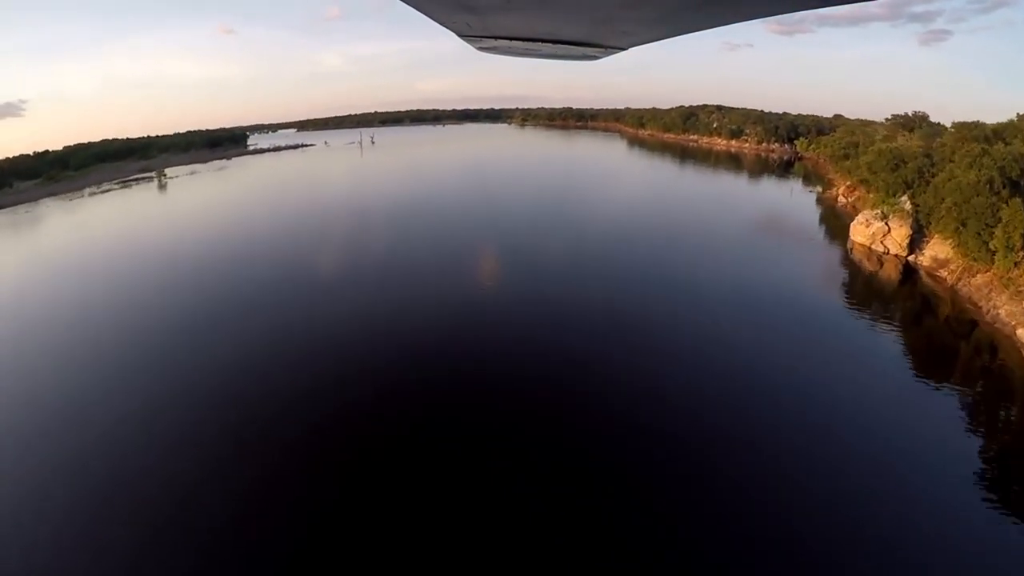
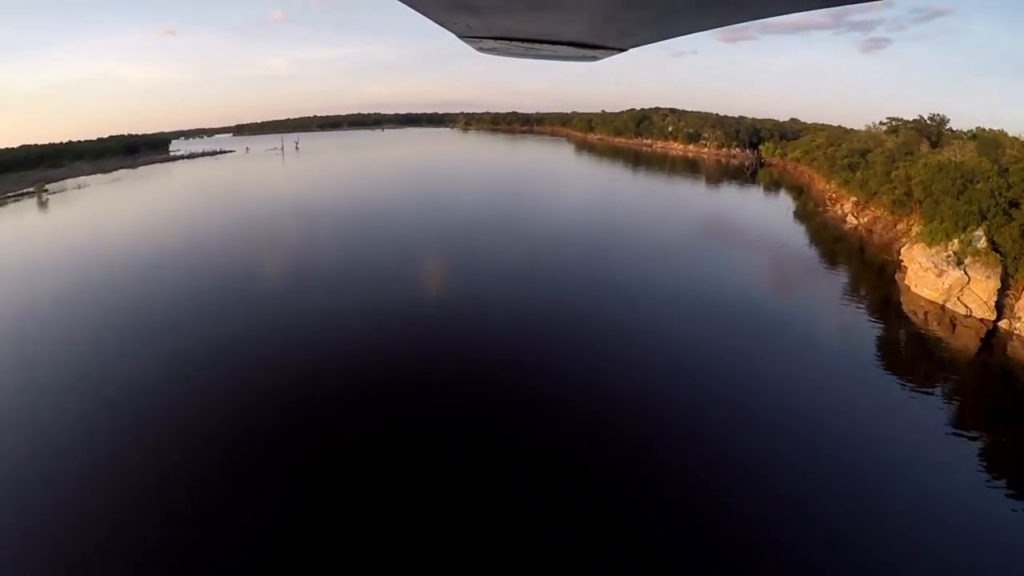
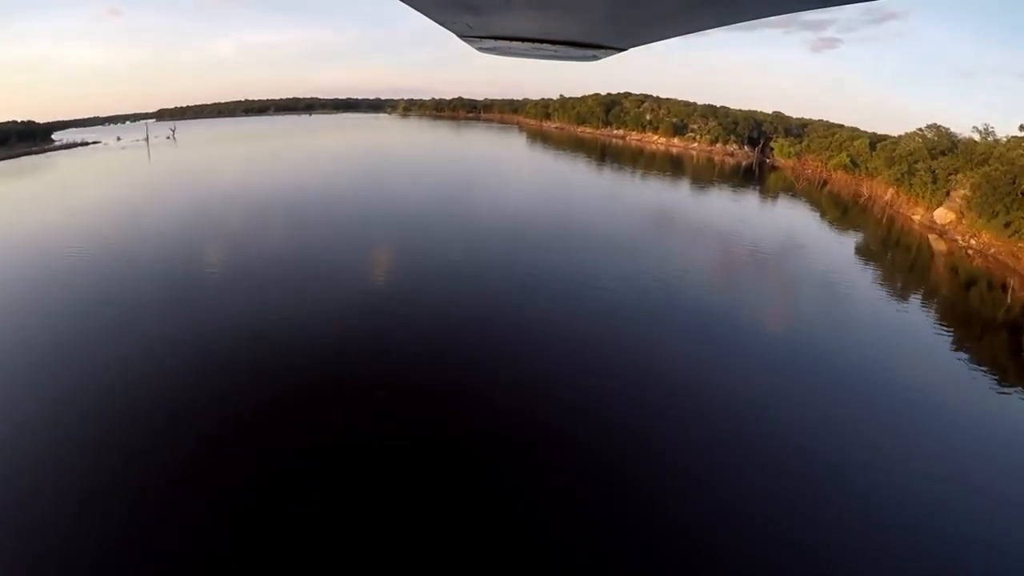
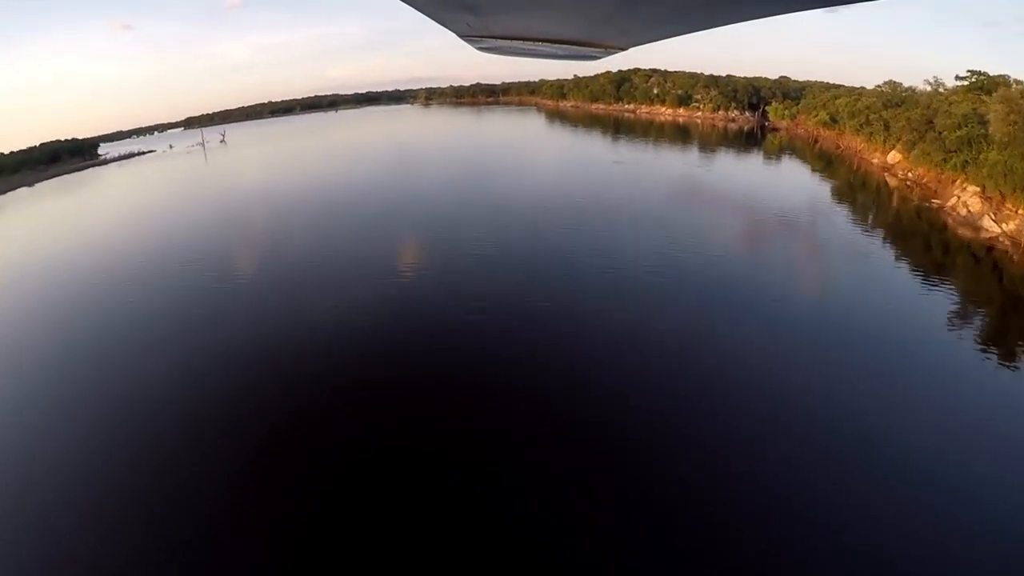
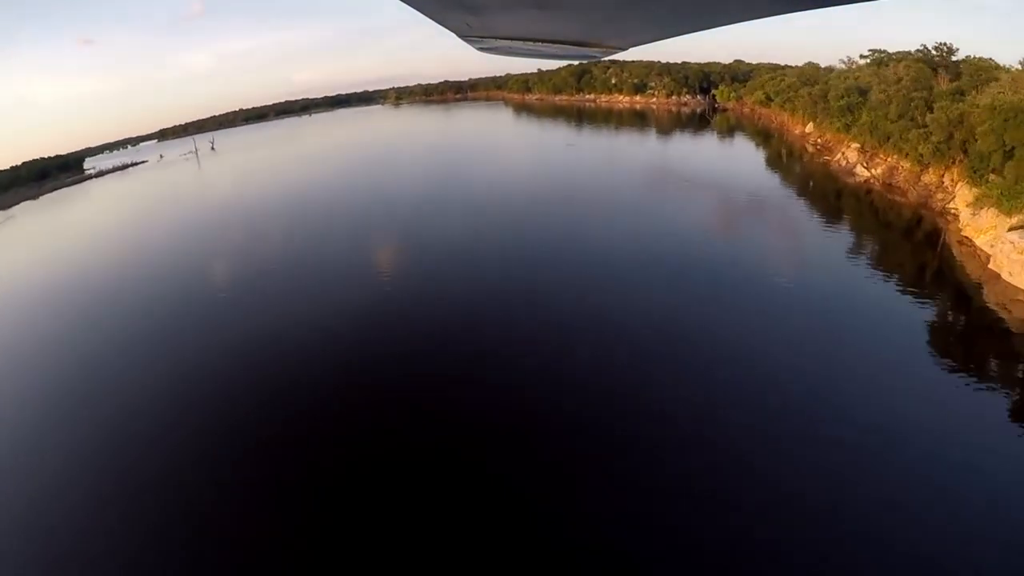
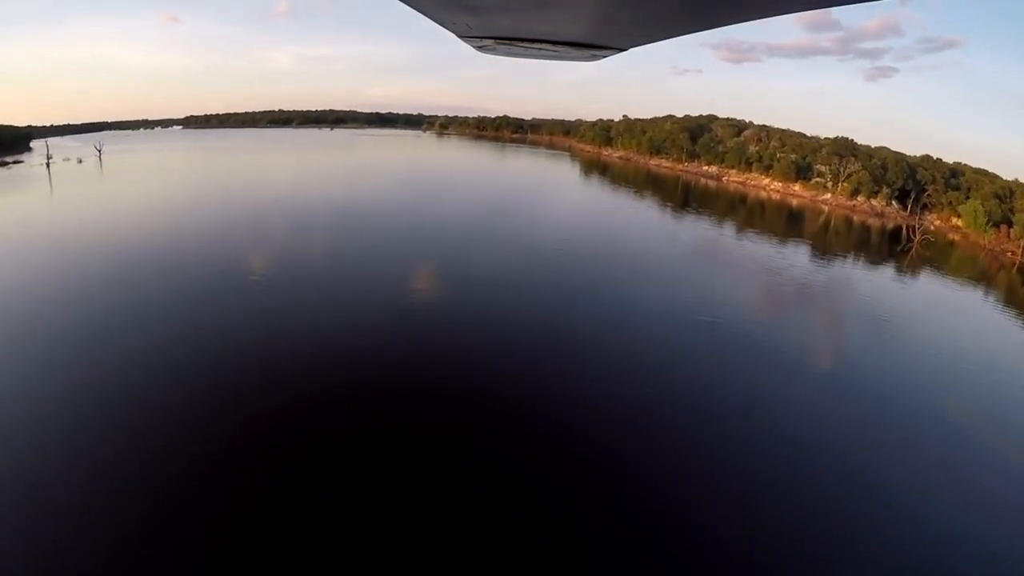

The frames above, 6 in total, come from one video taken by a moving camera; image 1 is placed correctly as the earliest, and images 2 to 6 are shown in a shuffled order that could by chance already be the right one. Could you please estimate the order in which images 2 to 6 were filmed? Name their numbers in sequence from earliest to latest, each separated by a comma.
2, 5, 4, 3, 6
